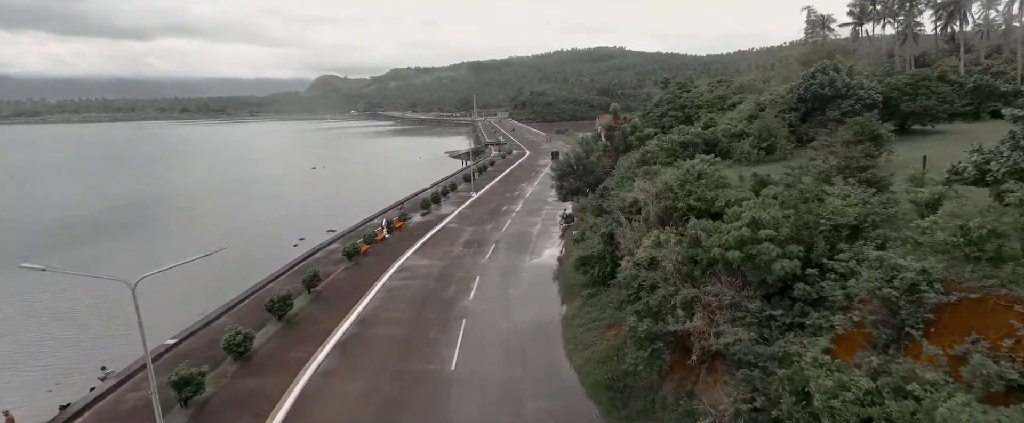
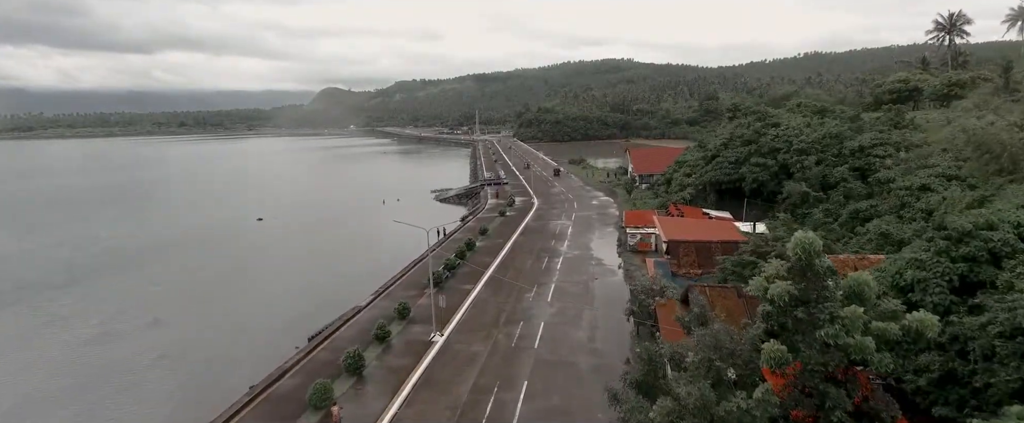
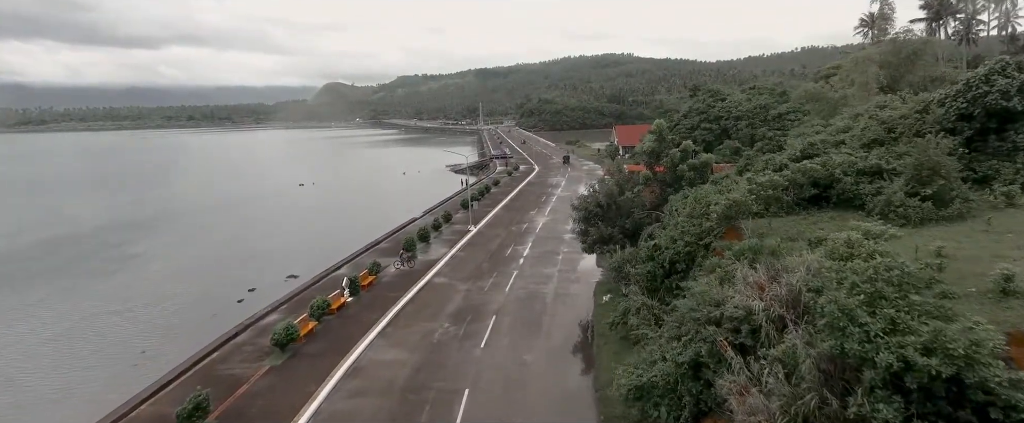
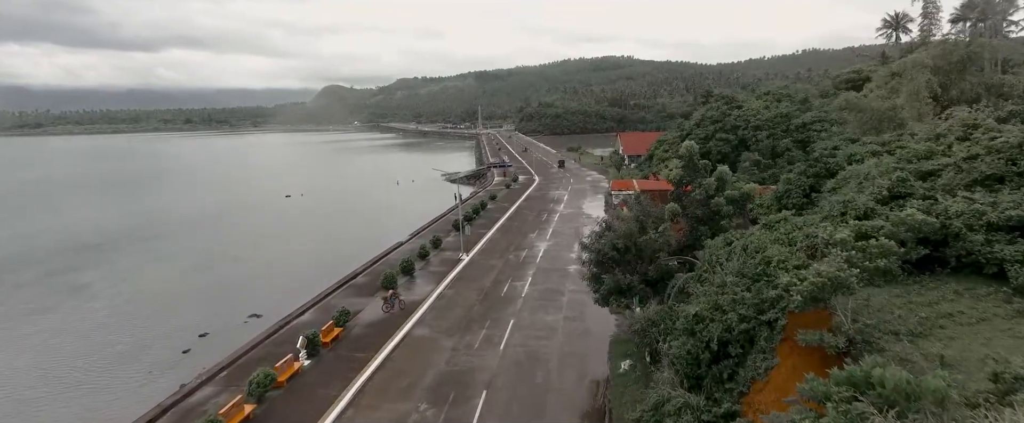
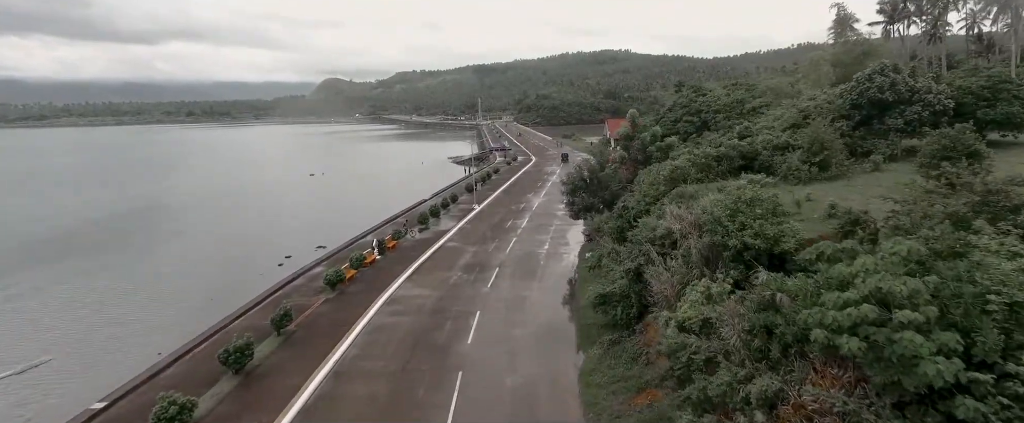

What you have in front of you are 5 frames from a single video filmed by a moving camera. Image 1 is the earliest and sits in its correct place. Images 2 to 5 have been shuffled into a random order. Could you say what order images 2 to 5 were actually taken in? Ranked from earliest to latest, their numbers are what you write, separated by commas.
5, 3, 4, 2
